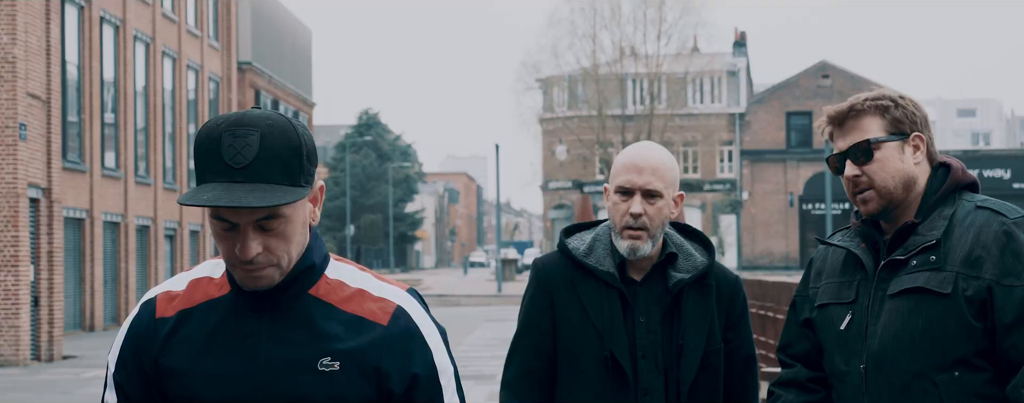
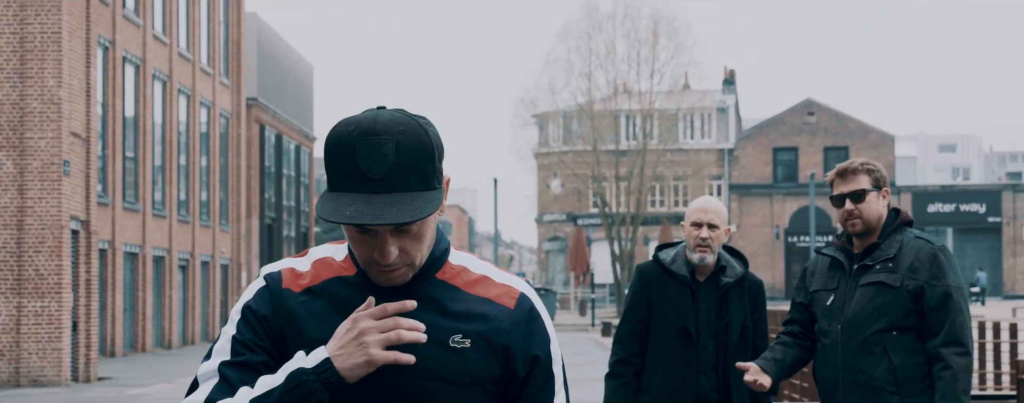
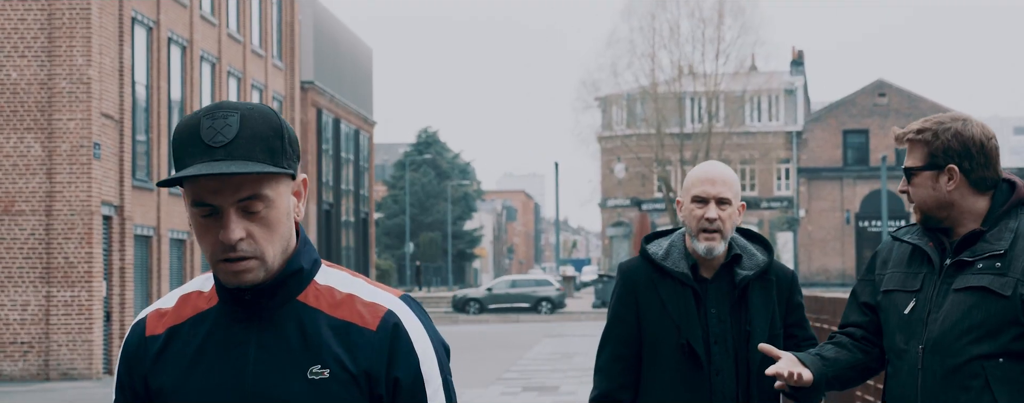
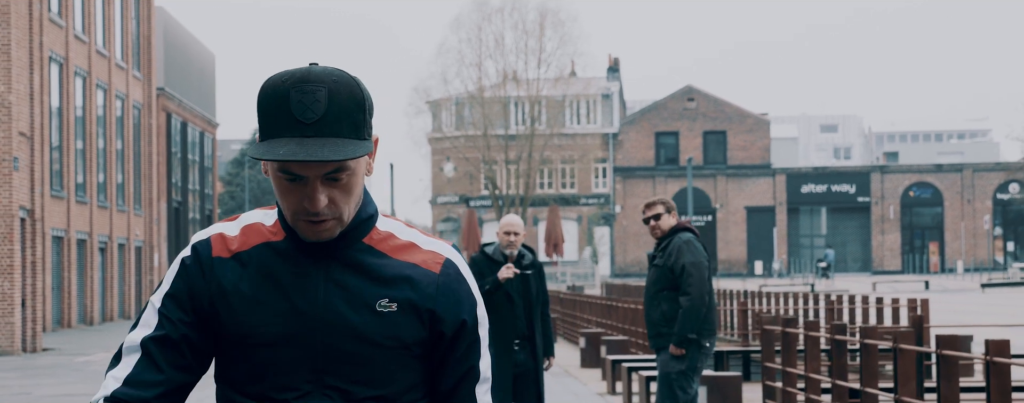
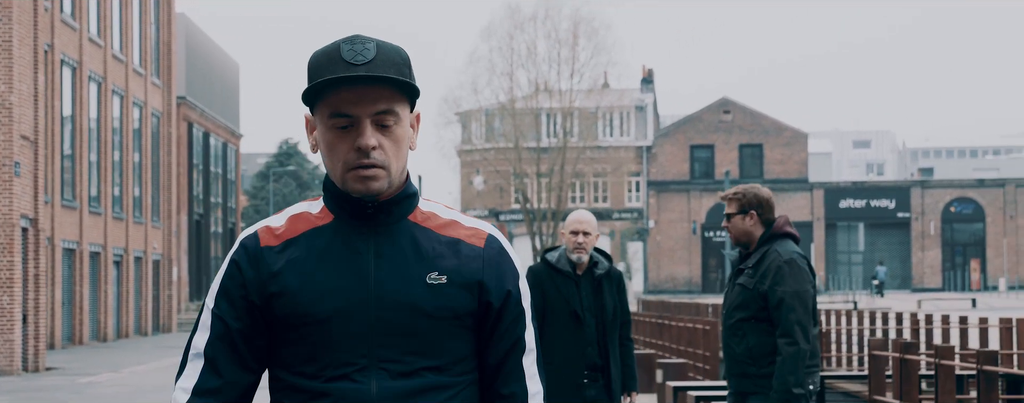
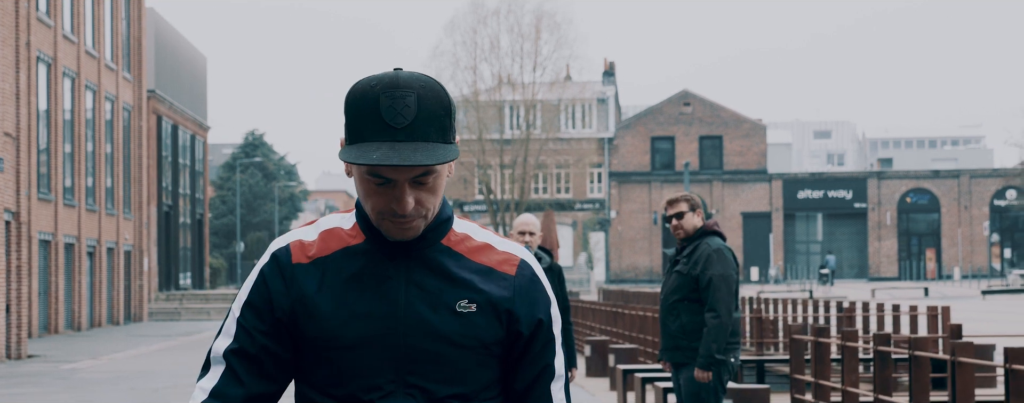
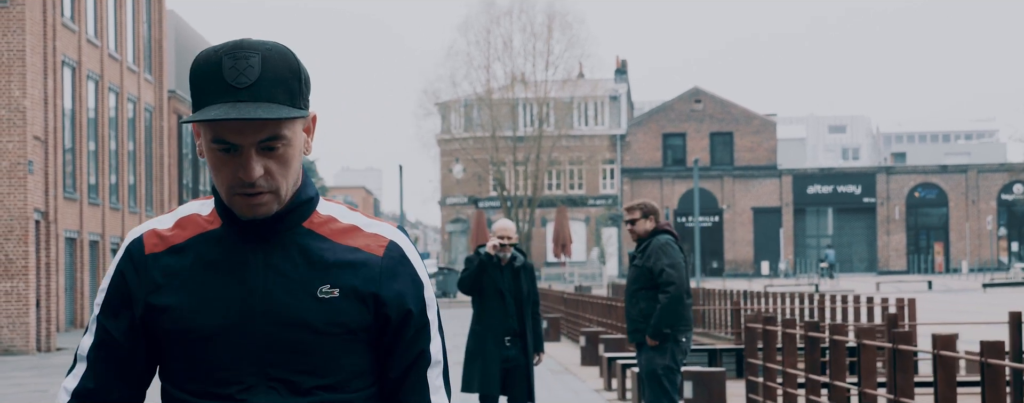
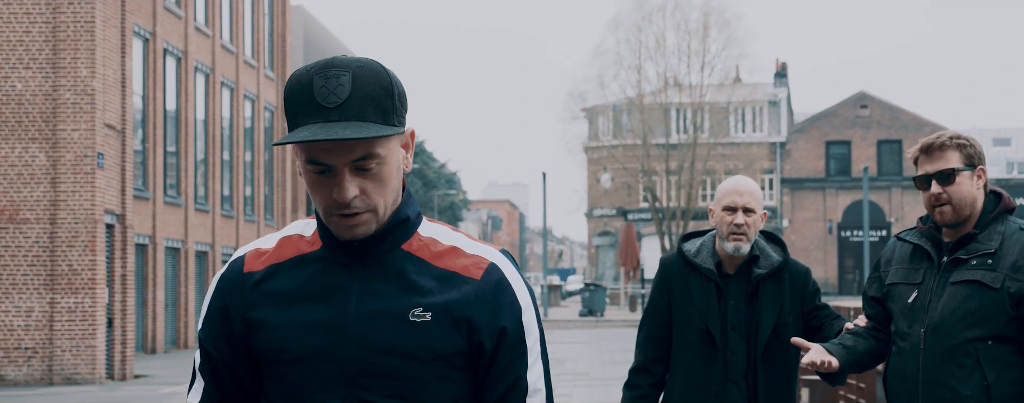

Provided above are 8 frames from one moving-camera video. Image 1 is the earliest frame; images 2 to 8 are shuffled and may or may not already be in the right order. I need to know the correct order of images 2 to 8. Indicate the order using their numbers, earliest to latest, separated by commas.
3, 8, 2, 5, 6, 4, 7
